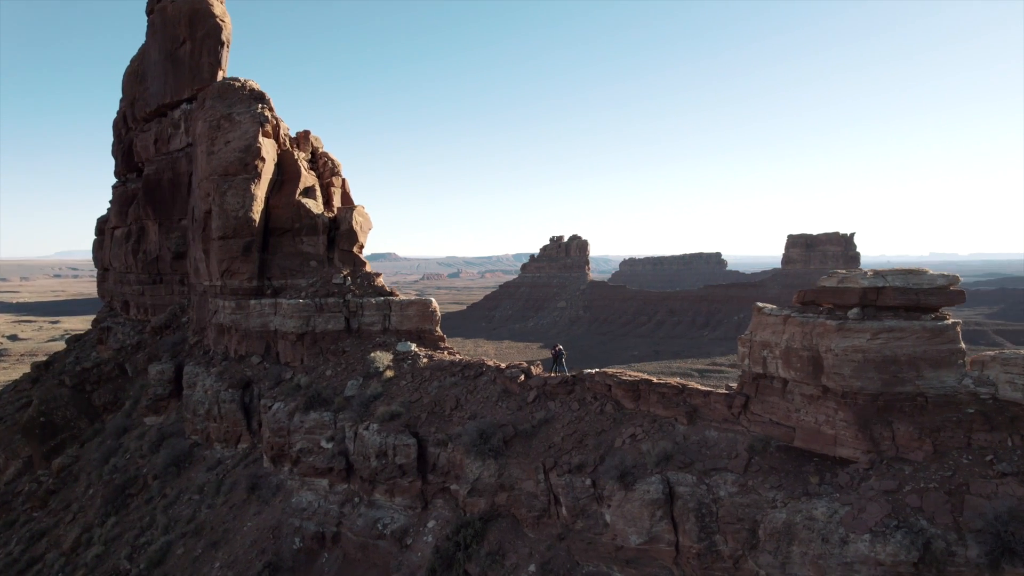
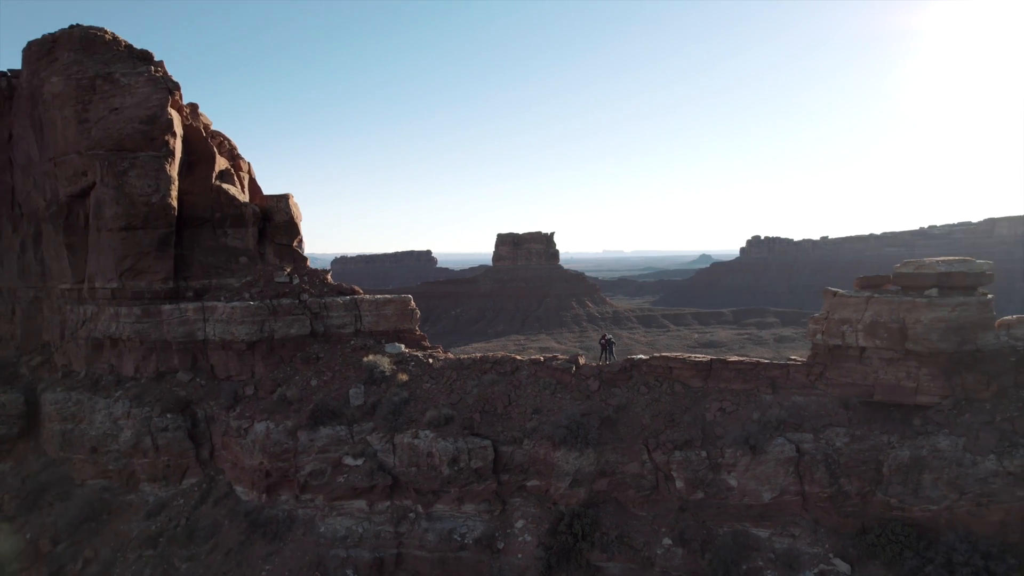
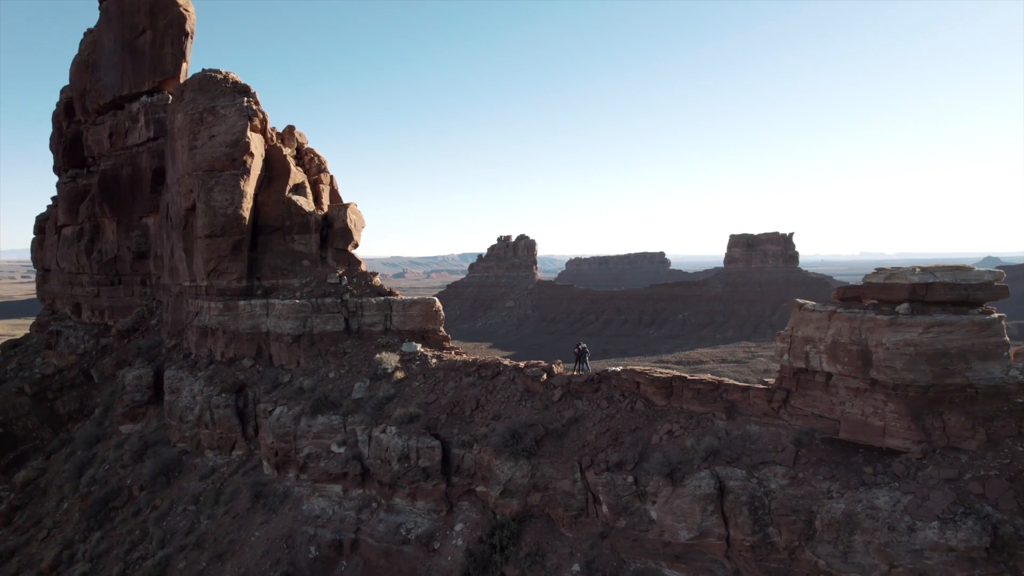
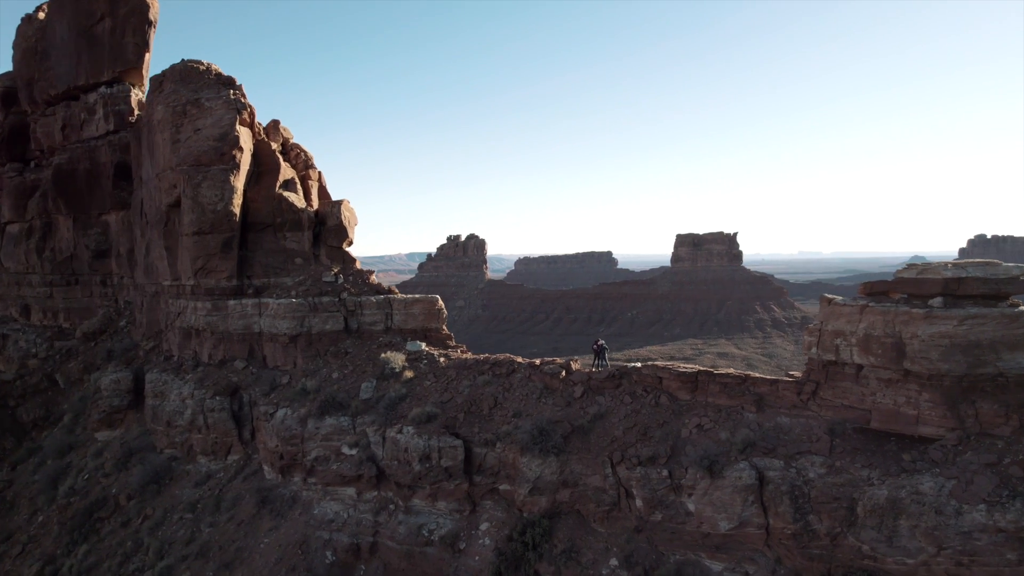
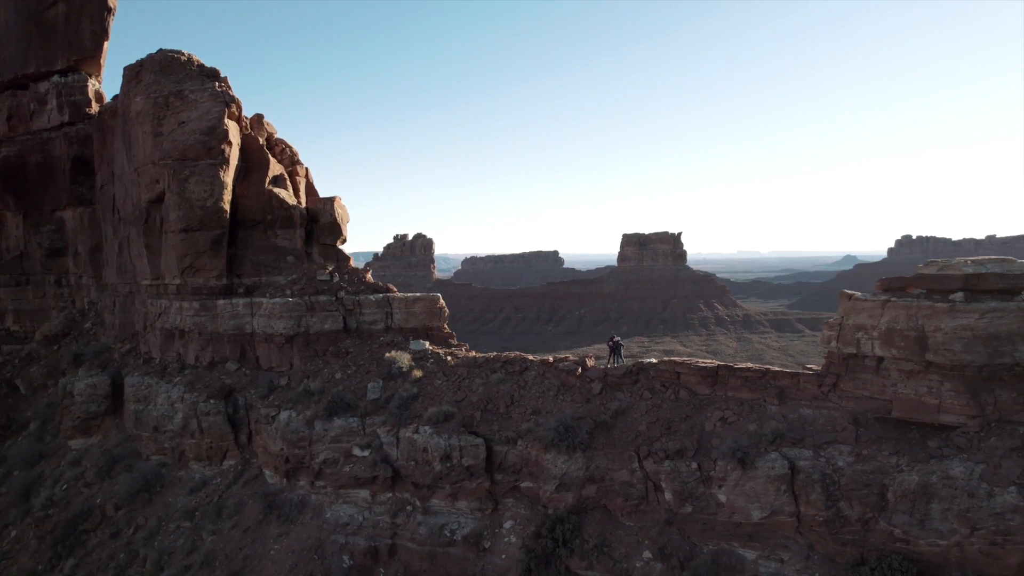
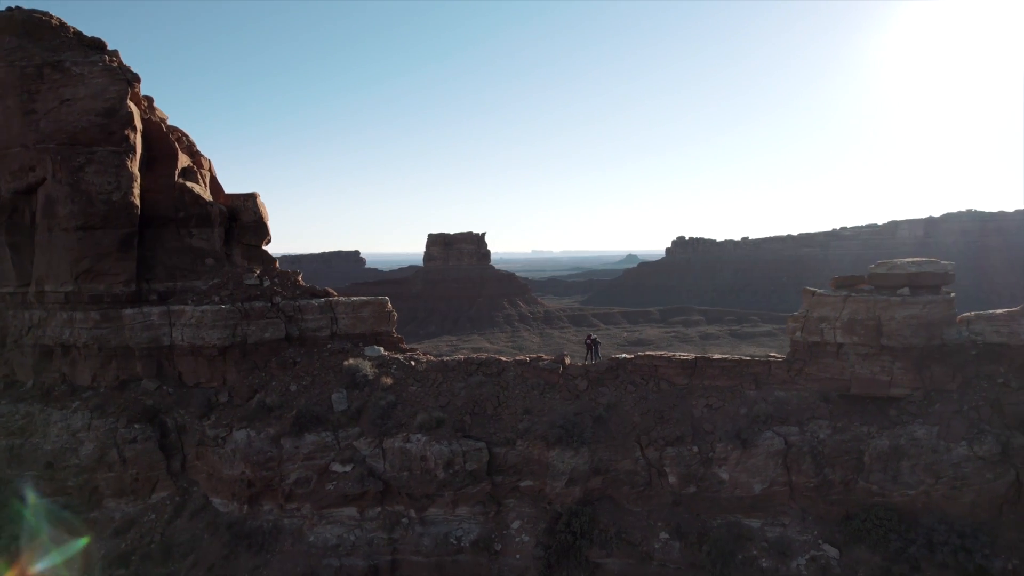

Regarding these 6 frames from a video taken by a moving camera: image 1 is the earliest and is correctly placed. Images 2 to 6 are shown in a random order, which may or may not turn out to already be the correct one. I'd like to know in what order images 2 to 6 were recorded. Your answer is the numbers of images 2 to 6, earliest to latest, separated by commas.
3, 4, 5, 2, 6
